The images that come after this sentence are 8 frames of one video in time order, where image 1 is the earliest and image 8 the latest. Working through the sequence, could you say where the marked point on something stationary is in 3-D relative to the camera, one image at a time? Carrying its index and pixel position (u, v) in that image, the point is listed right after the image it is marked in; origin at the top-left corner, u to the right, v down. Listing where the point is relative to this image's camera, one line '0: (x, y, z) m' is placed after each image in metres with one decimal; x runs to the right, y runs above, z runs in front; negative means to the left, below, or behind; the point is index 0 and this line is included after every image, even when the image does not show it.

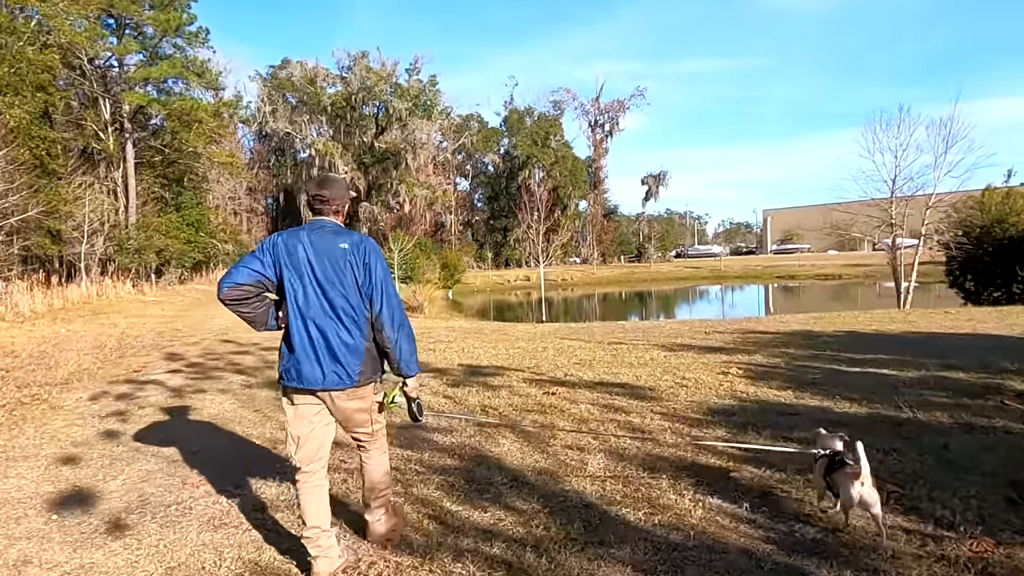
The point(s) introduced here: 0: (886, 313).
0: (+6.6, -0.5, +11.8) m
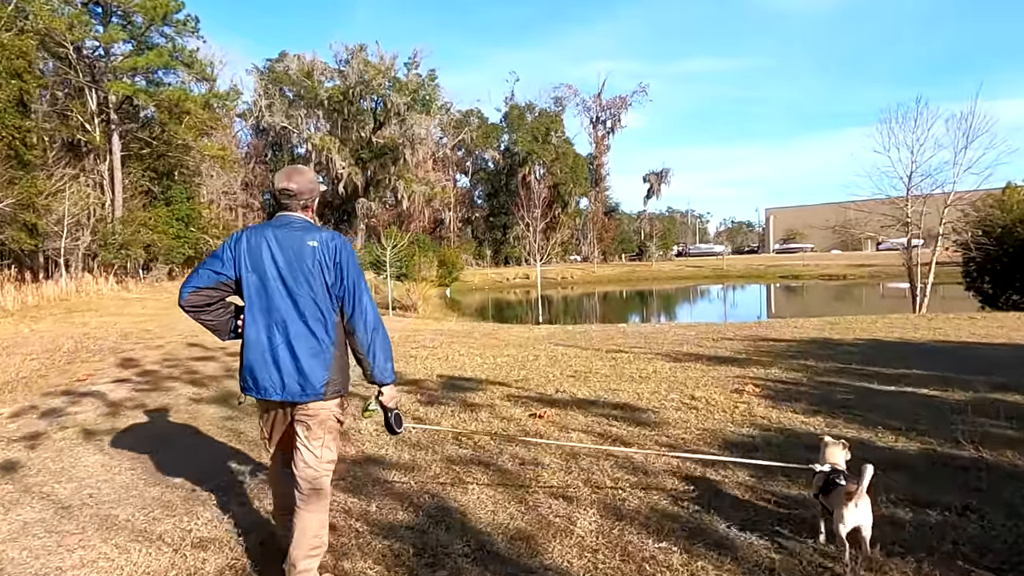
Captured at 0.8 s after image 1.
0: (+6.5, -0.5, +11.0) m
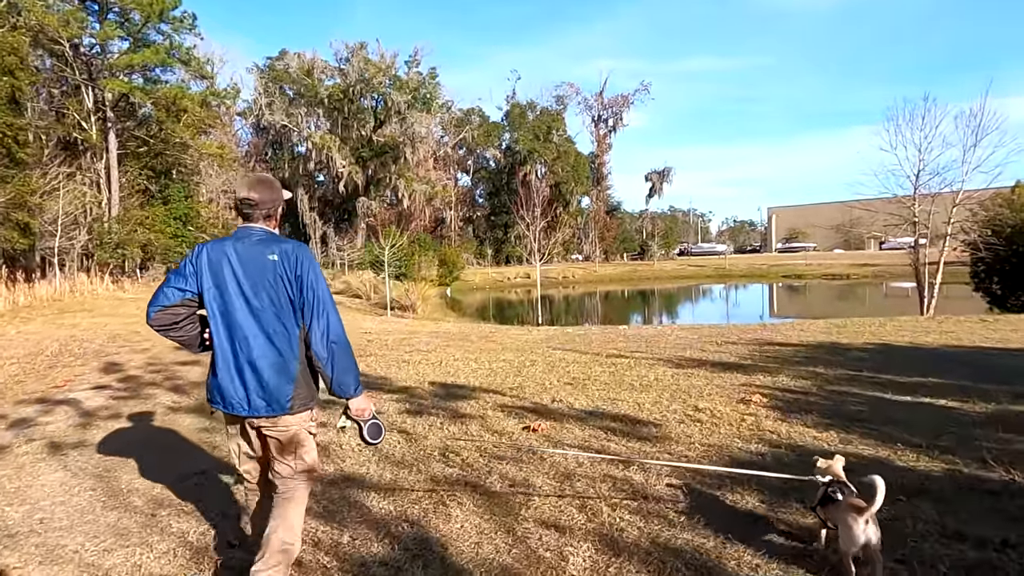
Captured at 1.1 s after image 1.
0: (+6.4, -0.6, +10.6) m
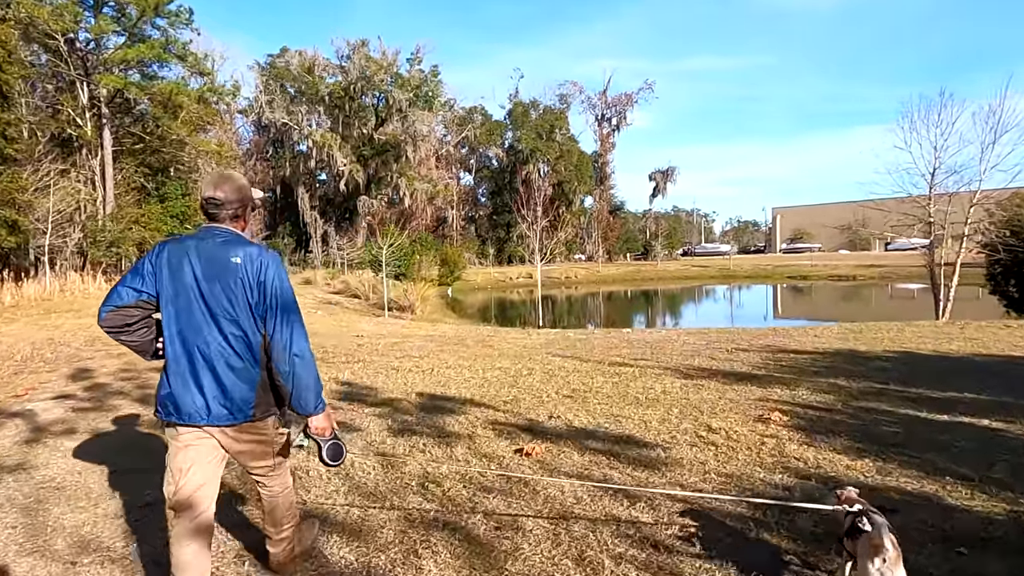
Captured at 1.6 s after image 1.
0: (+6.4, -0.6, +10.1) m
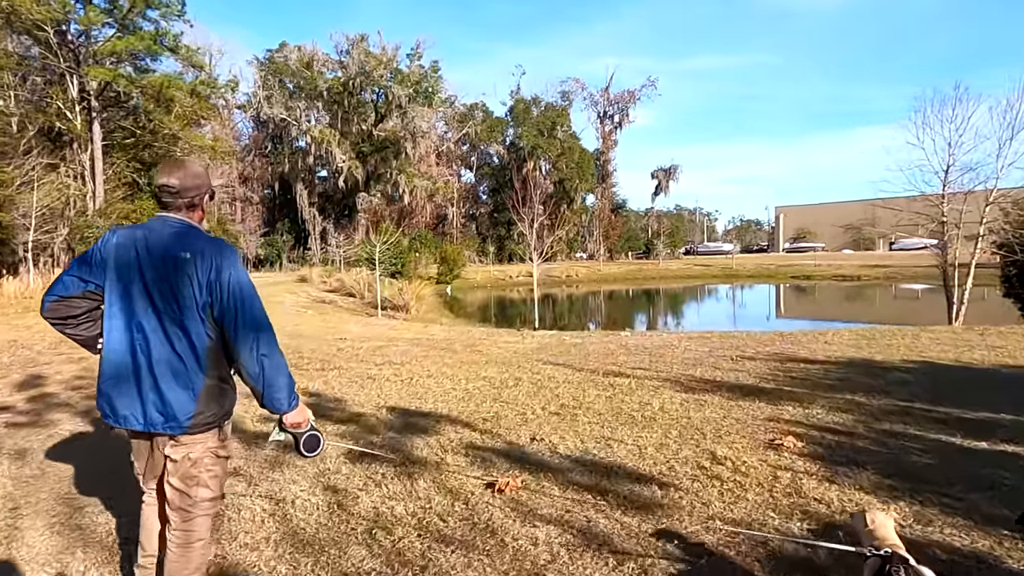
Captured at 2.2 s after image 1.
0: (+6.2, -0.7, +9.5) m
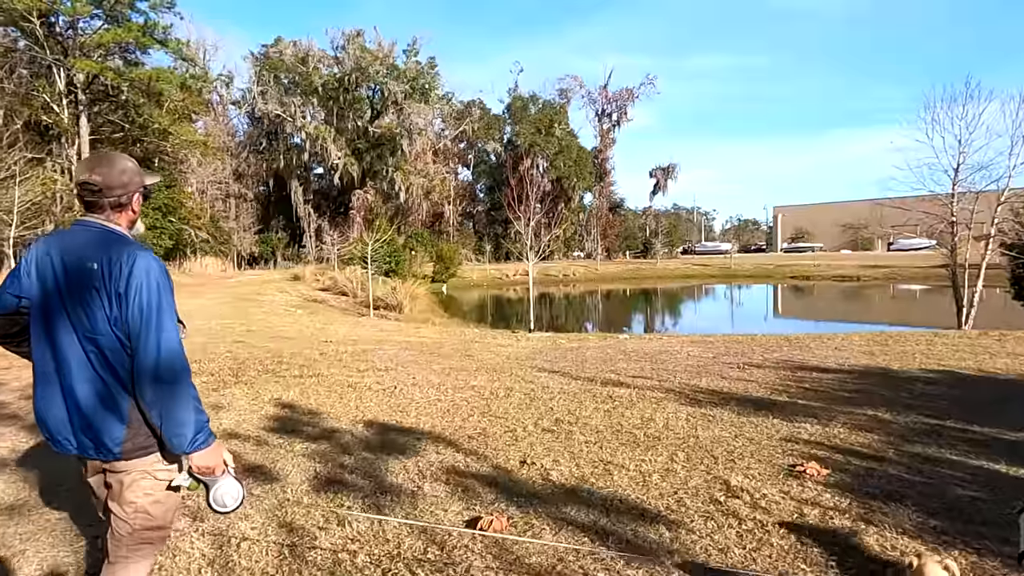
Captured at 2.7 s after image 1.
0: (+6.2, -0.7, +9.0) m
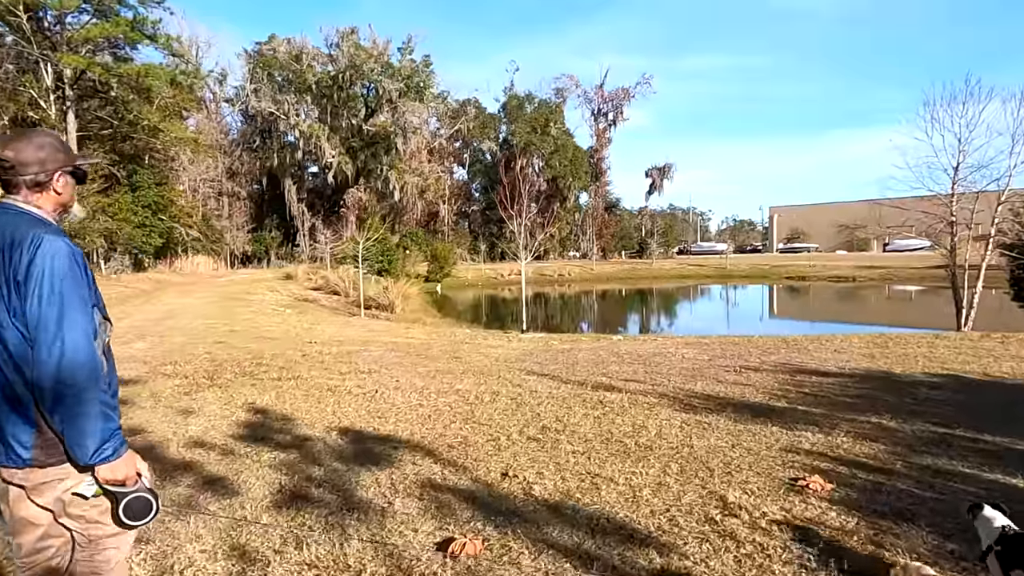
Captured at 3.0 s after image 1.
0: (+6.0, -0.7, +8.8) m
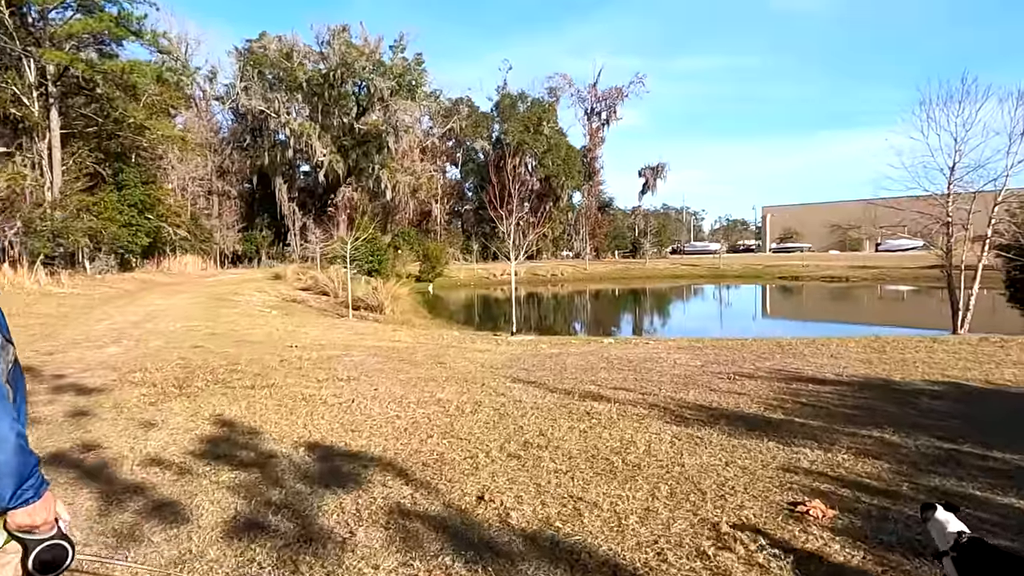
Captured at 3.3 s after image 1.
0: (+5.8, -0.8, +8.5) m
